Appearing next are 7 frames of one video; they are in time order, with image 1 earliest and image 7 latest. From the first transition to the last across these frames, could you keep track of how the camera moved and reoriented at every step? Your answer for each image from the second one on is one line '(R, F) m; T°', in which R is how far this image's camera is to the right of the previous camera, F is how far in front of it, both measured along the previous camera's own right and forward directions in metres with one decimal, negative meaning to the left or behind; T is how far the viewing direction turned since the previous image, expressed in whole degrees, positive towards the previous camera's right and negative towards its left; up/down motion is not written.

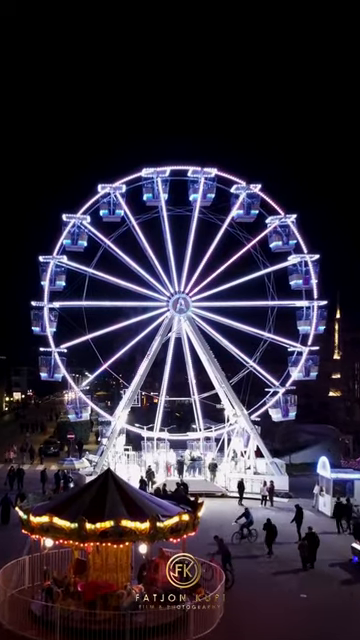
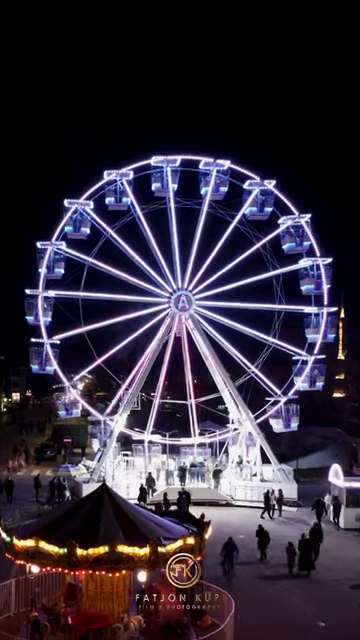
(-0.1, +1.6) m; 0°
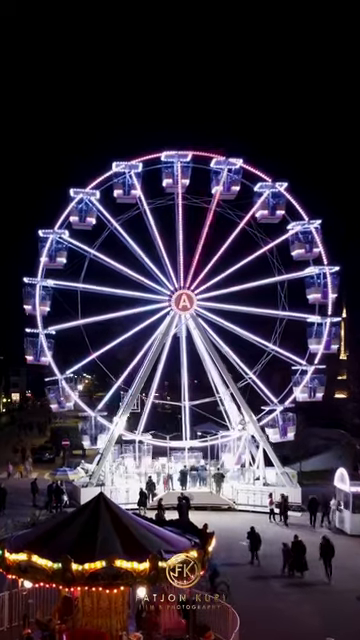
(0.0, +0.7) m; 0°
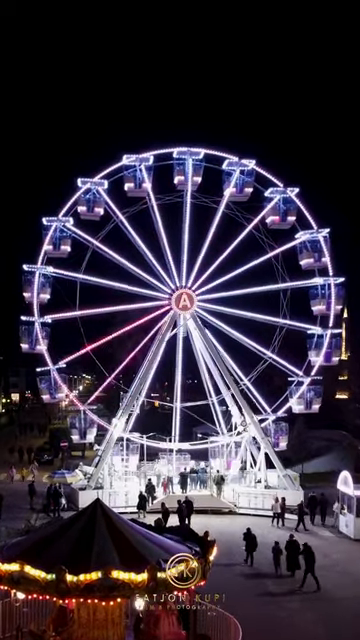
(0.0, +0.5) m; 0°
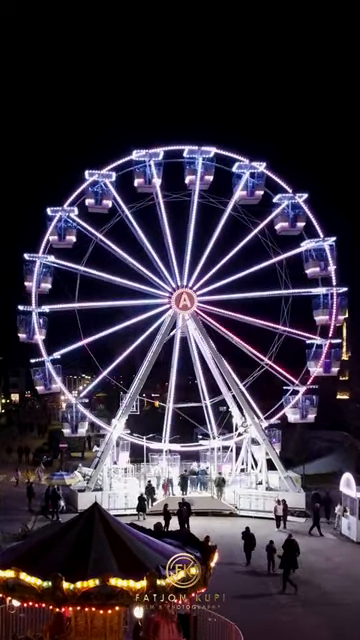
(0.0, +0.3) m; 0°
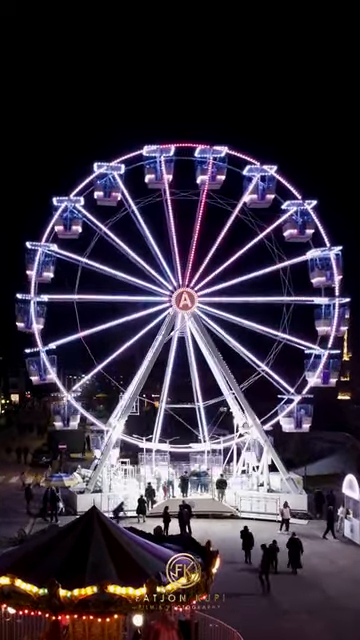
(0.0, +0.3) m; 0°
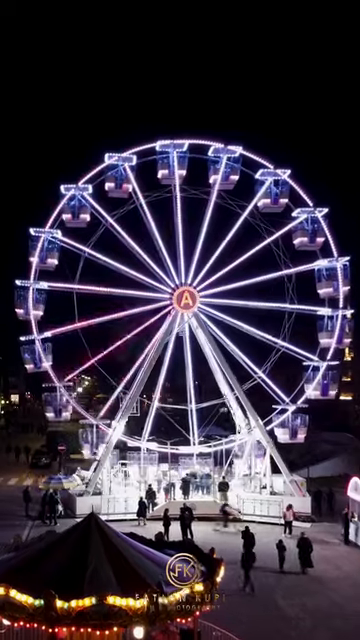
(0.0, +0.4) m; 0°
